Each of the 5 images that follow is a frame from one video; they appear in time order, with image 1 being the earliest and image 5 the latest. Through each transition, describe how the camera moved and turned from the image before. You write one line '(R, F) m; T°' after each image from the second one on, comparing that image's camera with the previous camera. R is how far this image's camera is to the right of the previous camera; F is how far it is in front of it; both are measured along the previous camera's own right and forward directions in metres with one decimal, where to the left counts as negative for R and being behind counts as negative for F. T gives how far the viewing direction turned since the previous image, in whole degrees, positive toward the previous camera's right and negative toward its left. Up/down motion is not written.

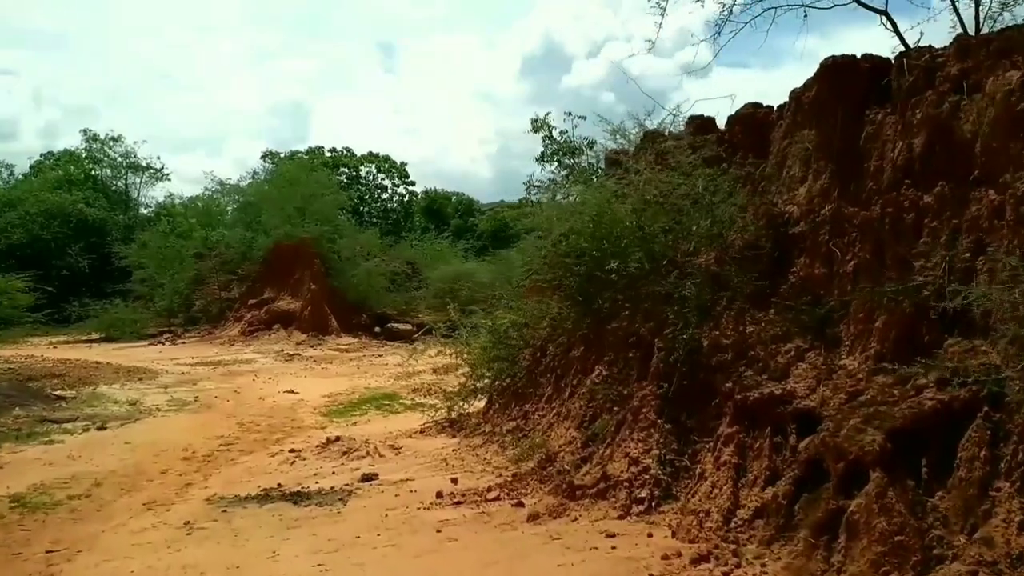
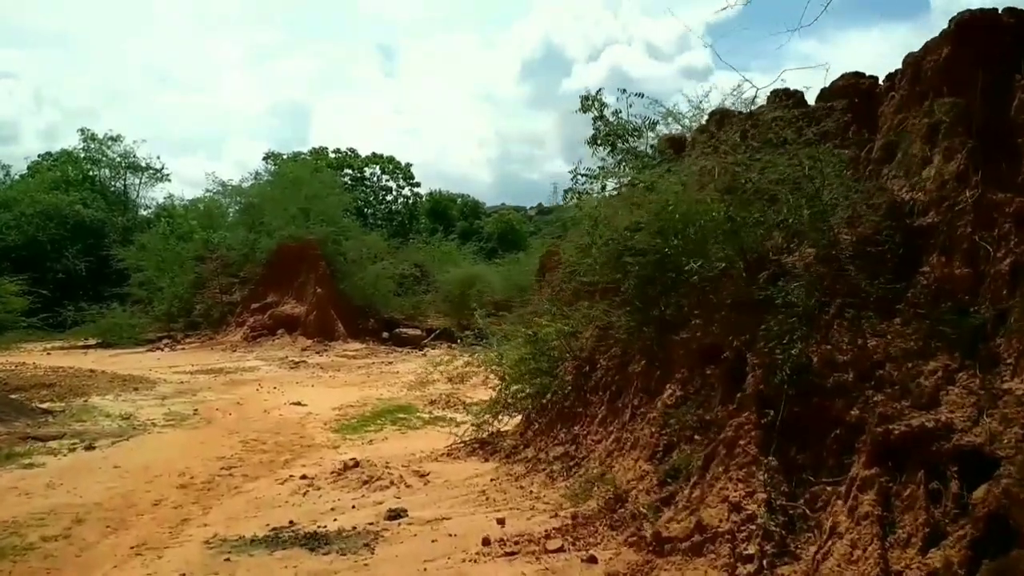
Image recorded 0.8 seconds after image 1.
(-0.4, +1.2) m; 0°
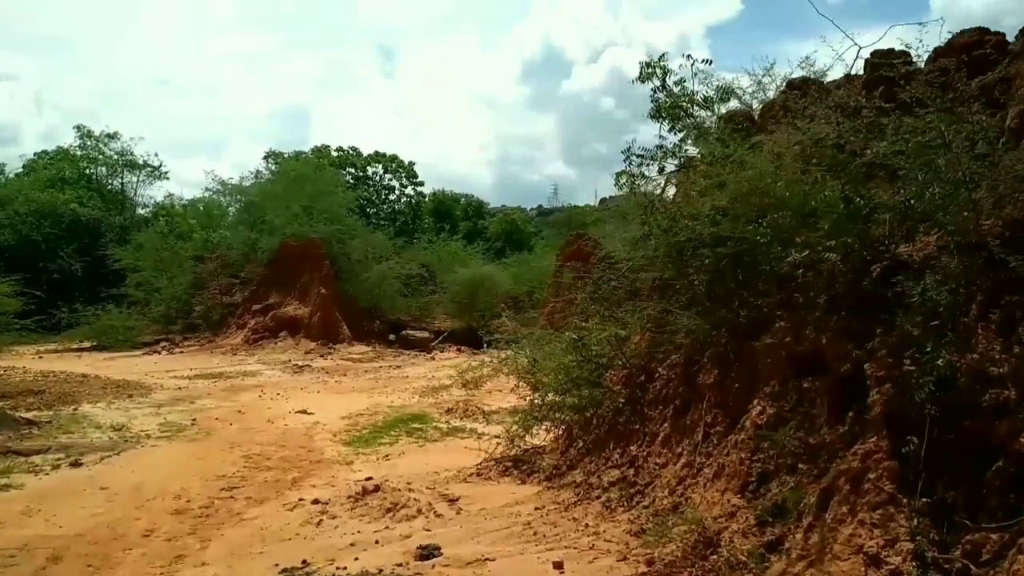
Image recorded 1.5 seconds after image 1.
(-0.3, +1.1) m; 0°
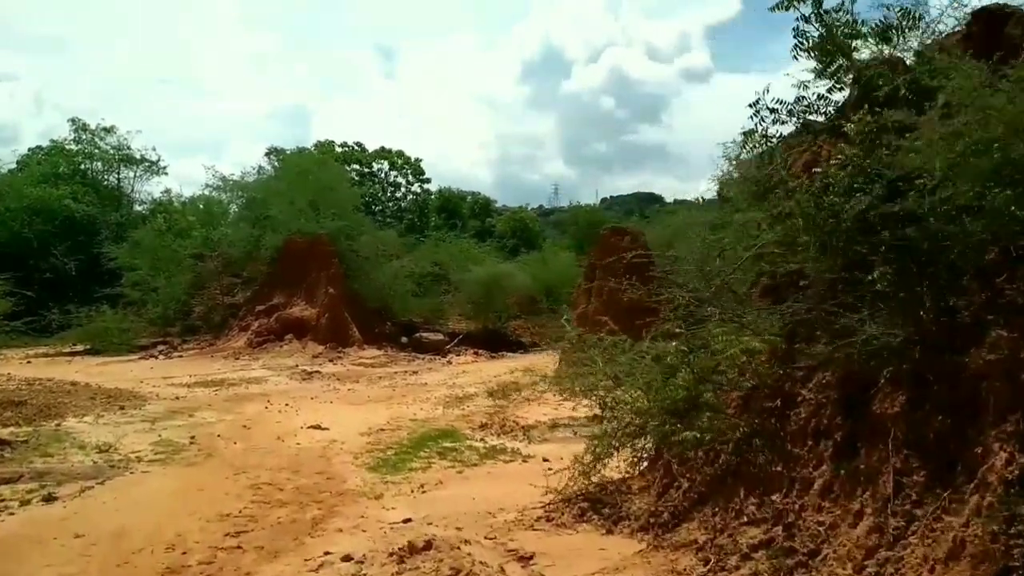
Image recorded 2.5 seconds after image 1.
(-0.6, +1.7) m; 0°
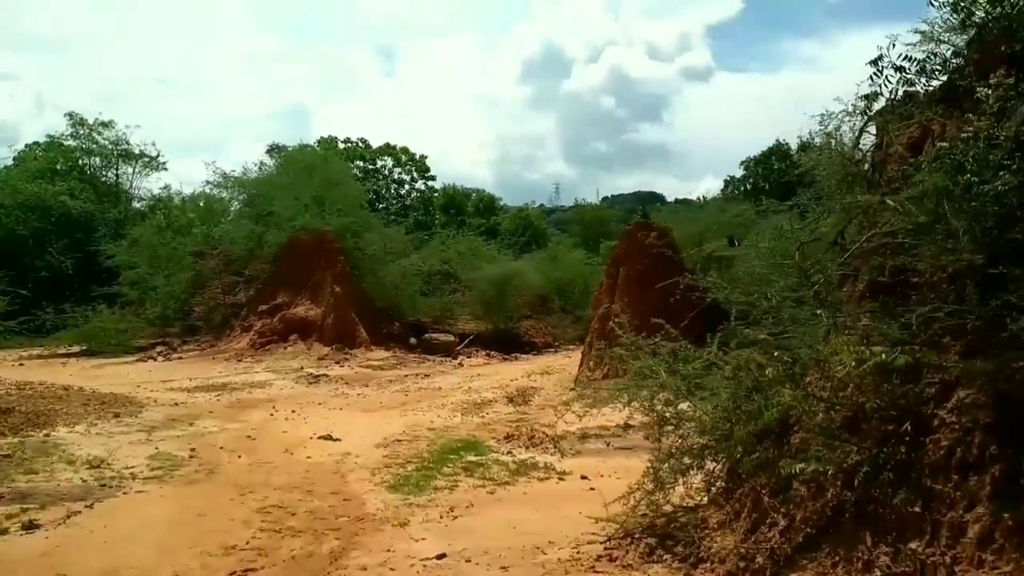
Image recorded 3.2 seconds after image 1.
(-0.3, +1.0) m; 0°
